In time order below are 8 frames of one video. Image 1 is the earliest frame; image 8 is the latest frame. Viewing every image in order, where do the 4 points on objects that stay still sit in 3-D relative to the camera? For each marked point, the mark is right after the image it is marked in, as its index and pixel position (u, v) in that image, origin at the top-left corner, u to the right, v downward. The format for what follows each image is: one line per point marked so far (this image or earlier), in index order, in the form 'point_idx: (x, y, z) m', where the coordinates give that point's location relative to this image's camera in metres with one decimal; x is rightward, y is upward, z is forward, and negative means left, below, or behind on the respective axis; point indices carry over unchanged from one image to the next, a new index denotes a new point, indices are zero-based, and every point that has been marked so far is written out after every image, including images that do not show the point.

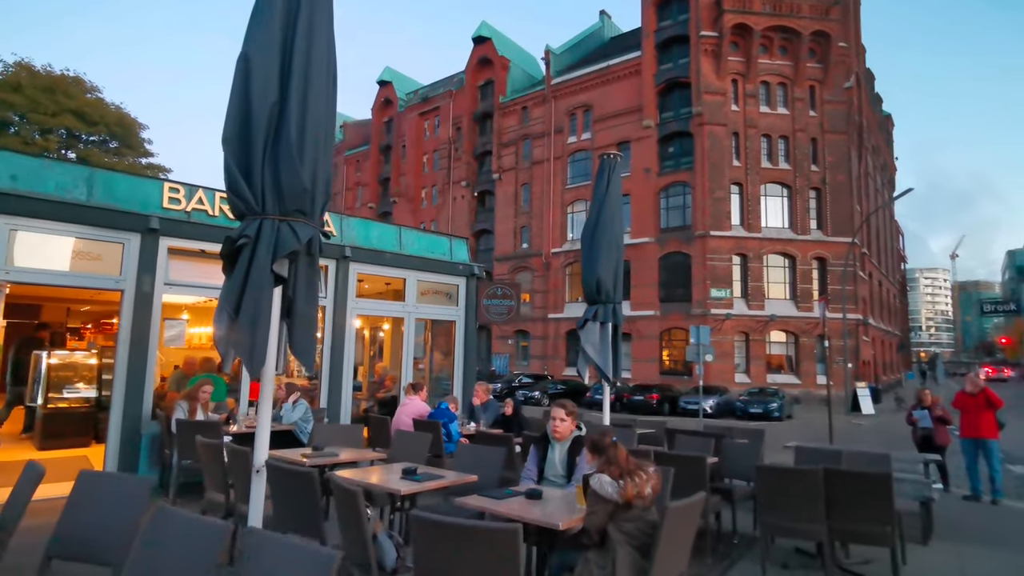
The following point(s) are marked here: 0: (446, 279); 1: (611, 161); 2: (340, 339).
0: (-1.5, +0.2, +12.4) m
1: (+1.8, +2.3, +10.4) m
2: (-3.2, -1.0, +10.6) m
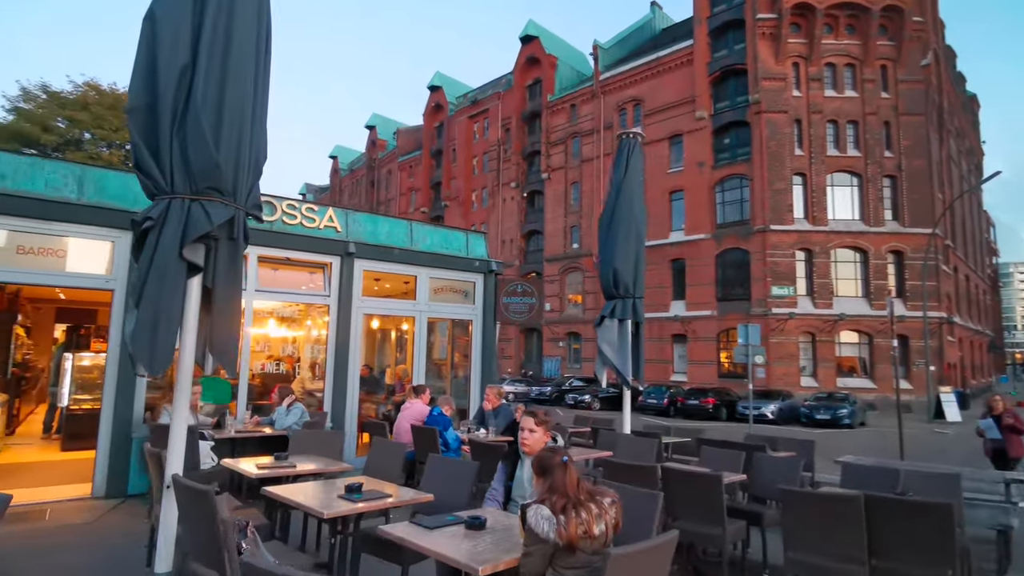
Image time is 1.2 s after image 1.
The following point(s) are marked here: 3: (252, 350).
0: (-1.1, +0.2, +11.8) m
1: (+1.9, +2.4, +9.5) m
2: (-3.0, -0.9, +10.1) m
3: (-4.3, -1.0, +9.3) m
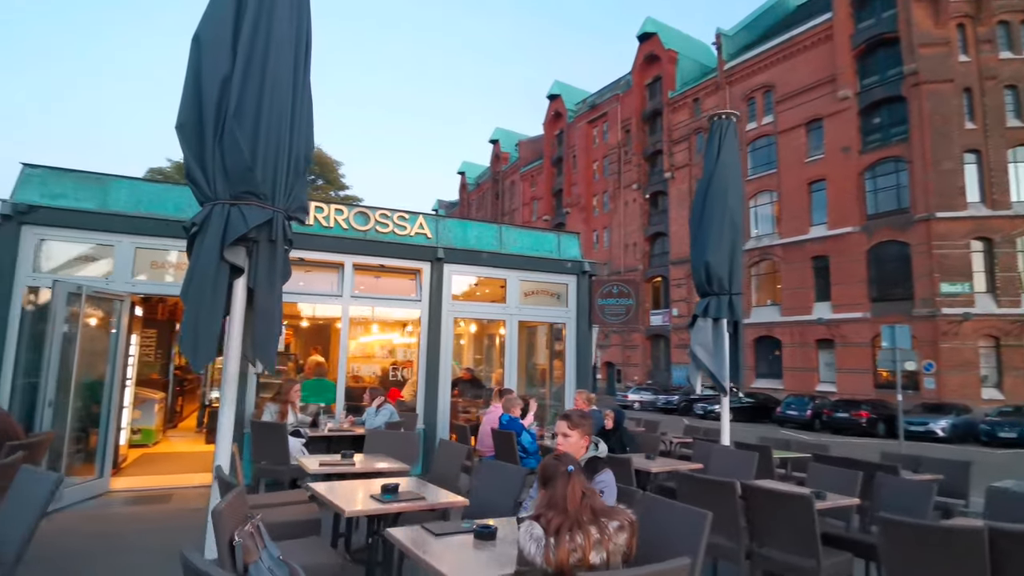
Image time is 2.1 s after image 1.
0: (+0.8, +0.2, +11.5) m
1: (+3.2, +2.5, +8.6) m
2: (-1.4, -1.0, +10.2) m
3: (-2.8, -1.1, +9.8) m
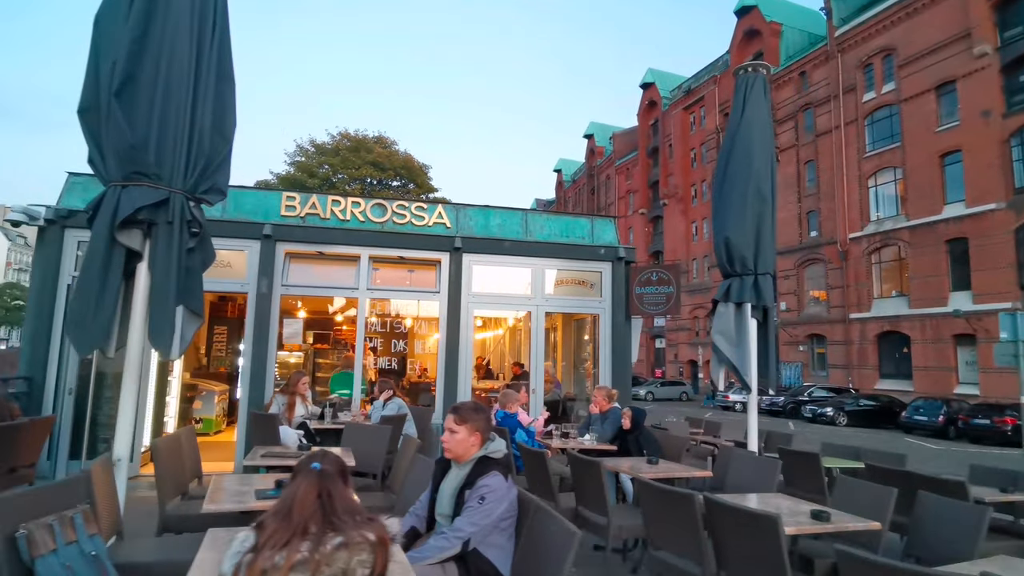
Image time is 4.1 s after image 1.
0: (+1.4, +0.4, +10.7) m
1: (+3.1, +2.7, +7.4) m
2: (-1.0, -0.9, +9.9) m
3: (-2.5, -1.0, +9.8) m
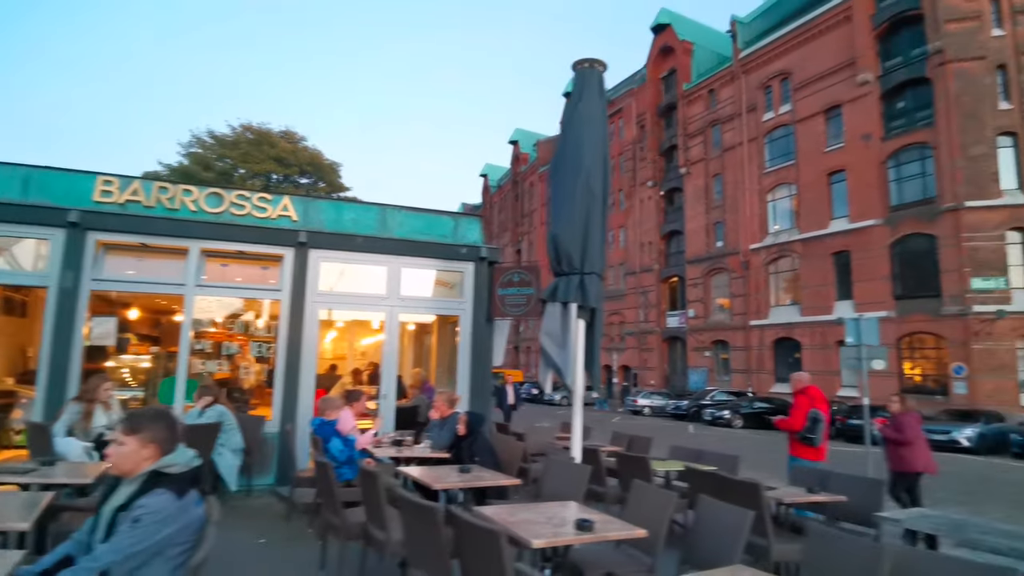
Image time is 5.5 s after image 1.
0: (-1.2, +0.4, +10.3) m
1: (+1.0, +2.7, +7.3) m
2: (-3.5, -0.8, +9.2) m
3: (-4.9, -0.9, +8.9) m
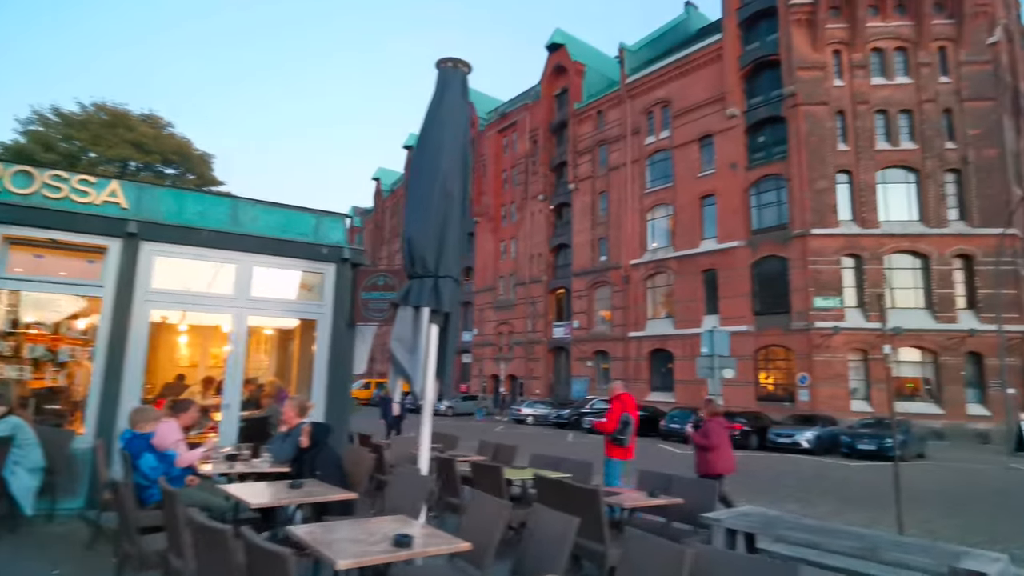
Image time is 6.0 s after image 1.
0: (-3.5, +0.4, +9.7) m
1: (-0.8, +2.7, +7.1) m
2: (-5.6, -0.8, +8.1) m
3: (-7.0, -0.8, +7.6) m
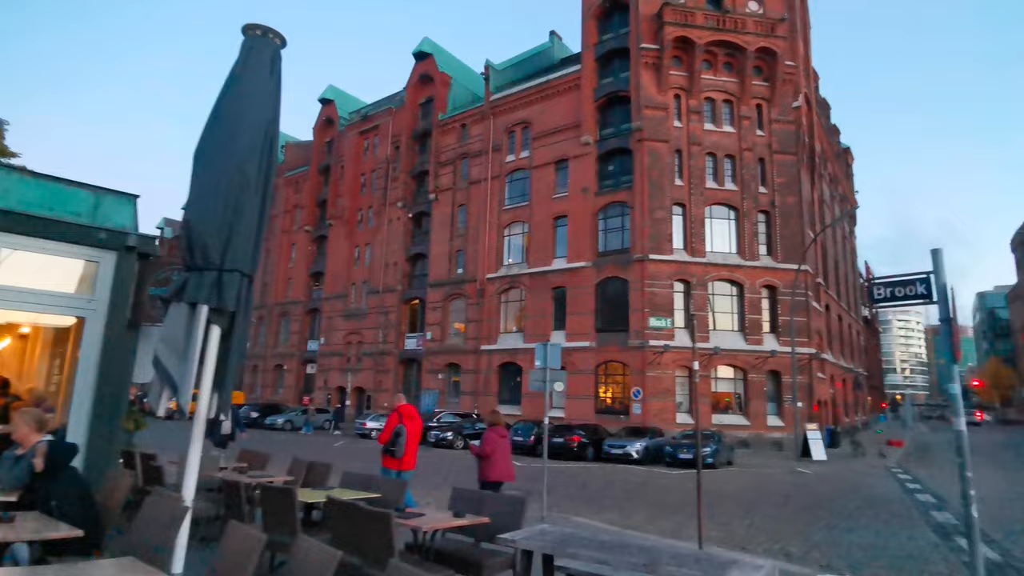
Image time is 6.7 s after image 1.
0: (-6.2, +0.5, +8.0) m
1: (-2.8, +2.7, +6.3) m
2: (-7.9, -0.5, +6.0) m
3: (-9.1, -0.5, +5.1) m
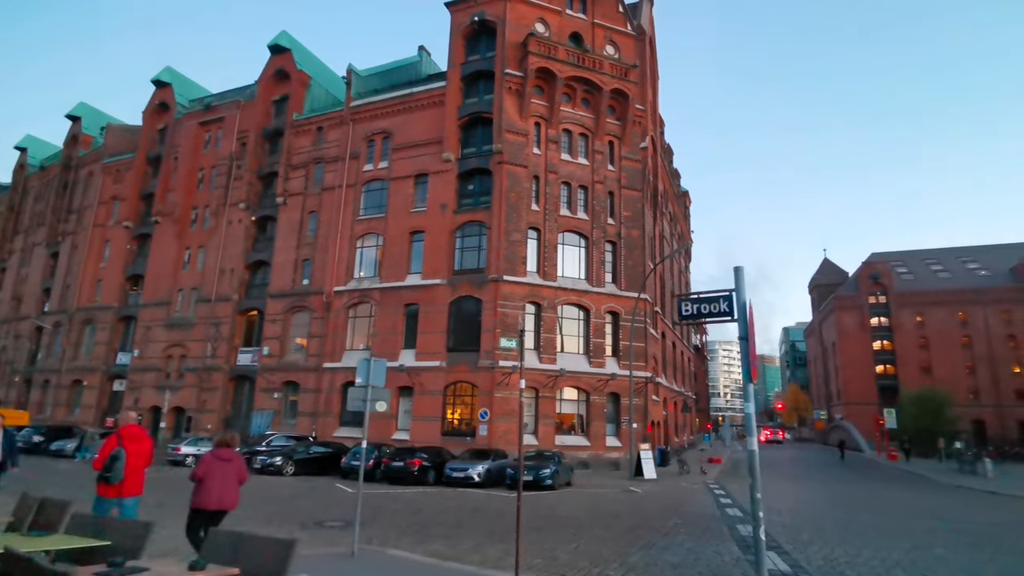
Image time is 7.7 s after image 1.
0: (-8.4, +0.8, +5.4) m
1: (-4.7, +2.9, +4.6) m
2: (-9.6, 0.0, +3.0) m
3: (-10.6, +0.1, +1.9) m
